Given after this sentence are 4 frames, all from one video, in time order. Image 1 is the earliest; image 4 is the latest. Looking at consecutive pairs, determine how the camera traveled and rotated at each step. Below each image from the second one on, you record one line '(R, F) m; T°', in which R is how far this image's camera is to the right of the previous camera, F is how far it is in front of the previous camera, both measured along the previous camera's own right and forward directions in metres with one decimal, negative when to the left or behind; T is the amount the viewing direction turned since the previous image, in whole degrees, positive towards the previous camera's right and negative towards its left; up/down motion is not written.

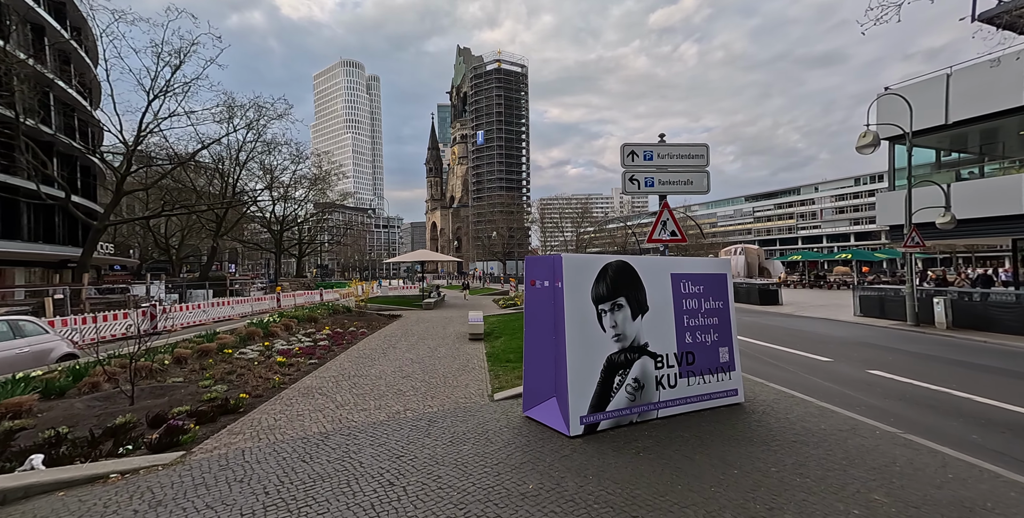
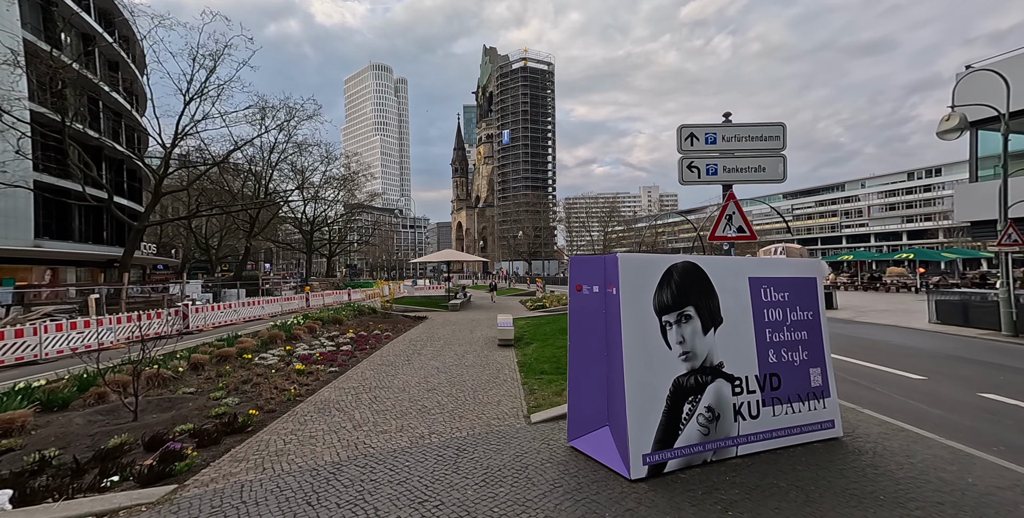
(-0.2, +0.8) m; -3°
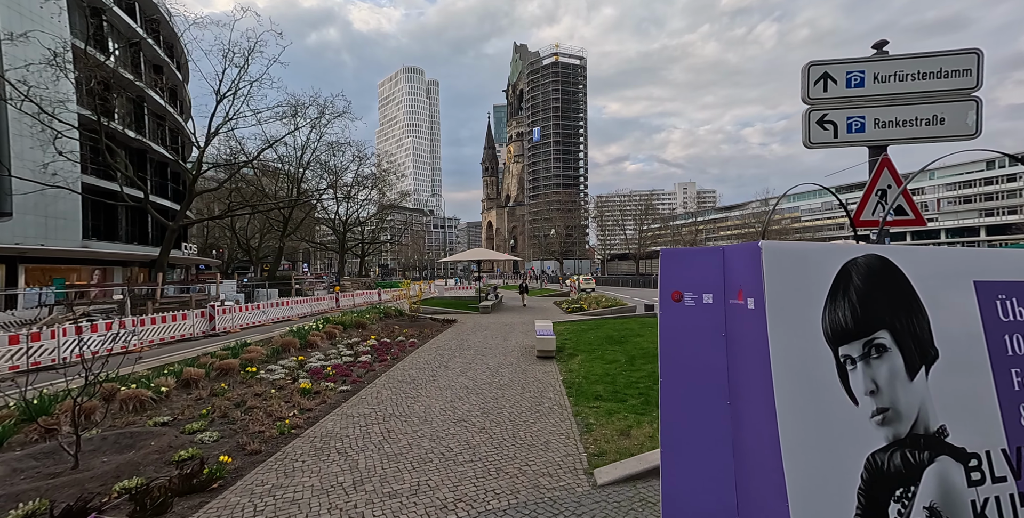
(-0.2, +1.5) m; -4°
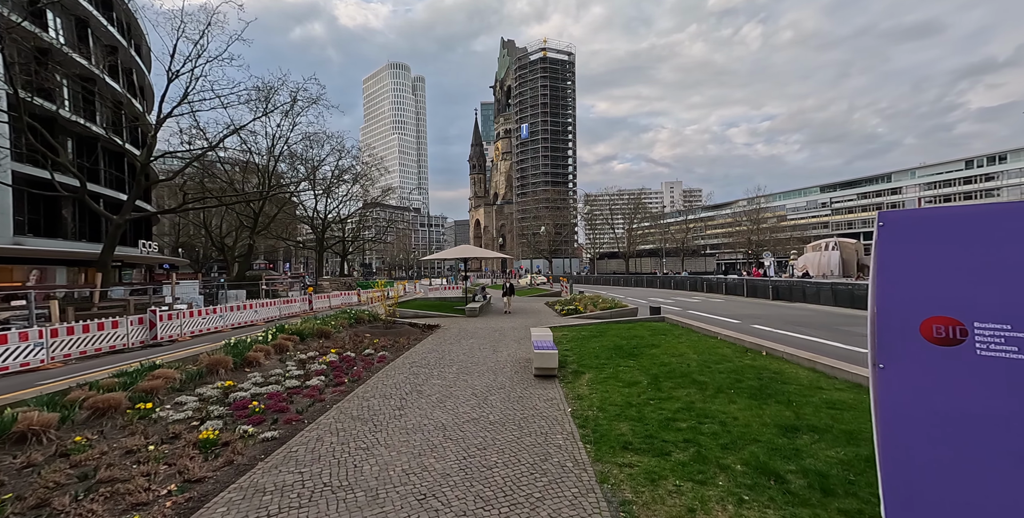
(-0.1, +2.0) m; +2°
